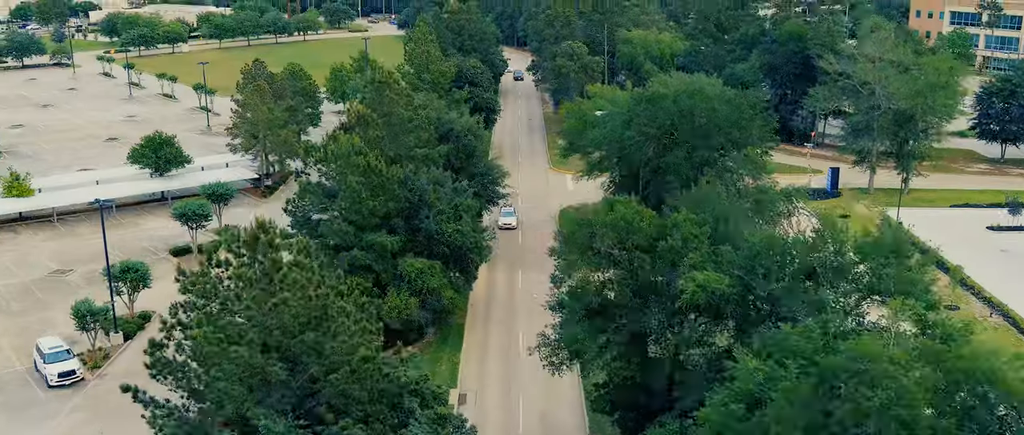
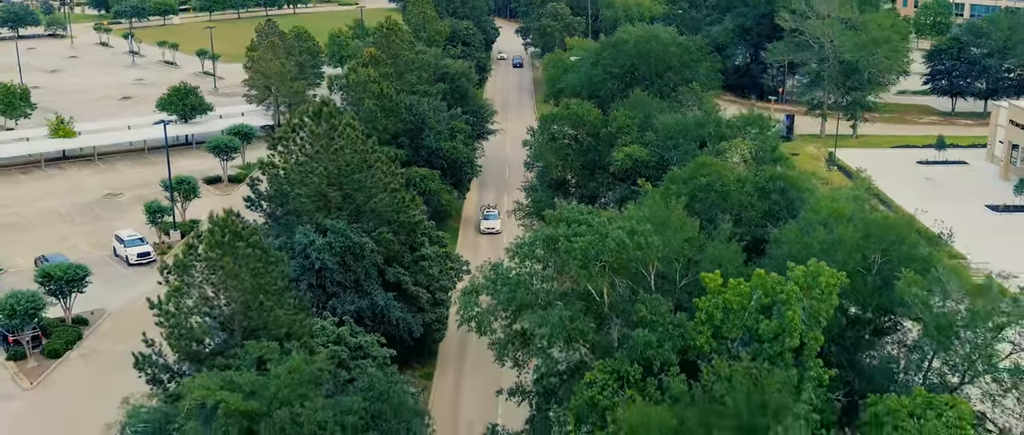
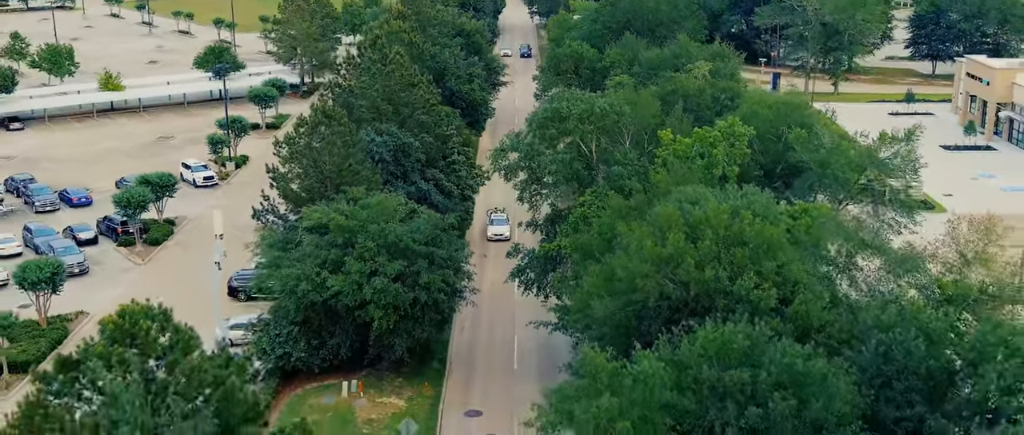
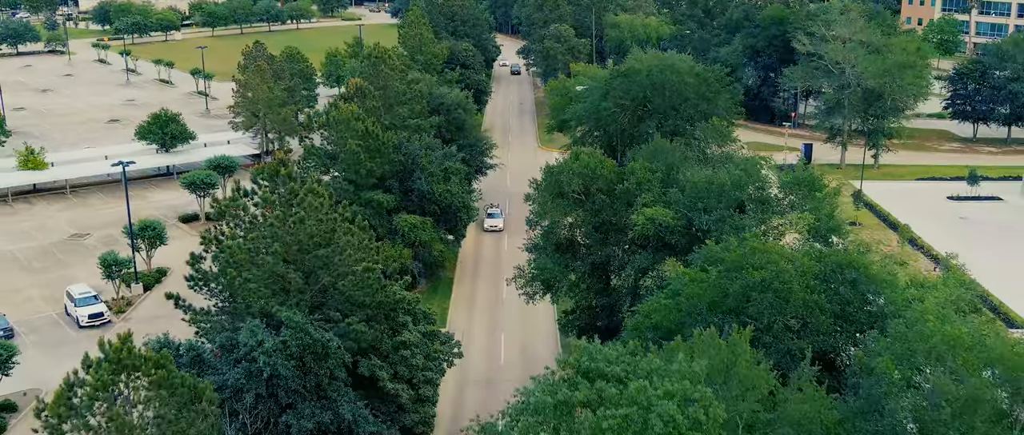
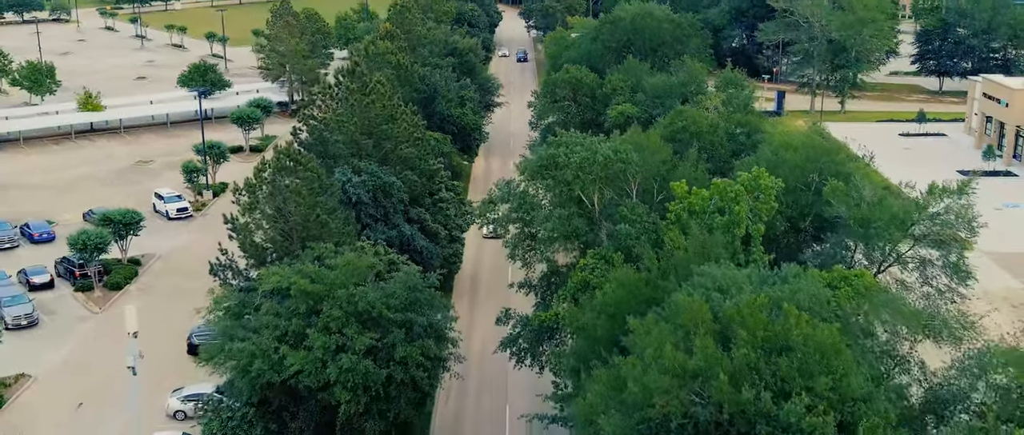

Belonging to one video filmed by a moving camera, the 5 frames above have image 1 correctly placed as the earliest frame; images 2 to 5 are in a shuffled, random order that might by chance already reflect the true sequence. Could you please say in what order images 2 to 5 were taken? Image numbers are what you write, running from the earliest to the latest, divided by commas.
4, 2, 5, 3
